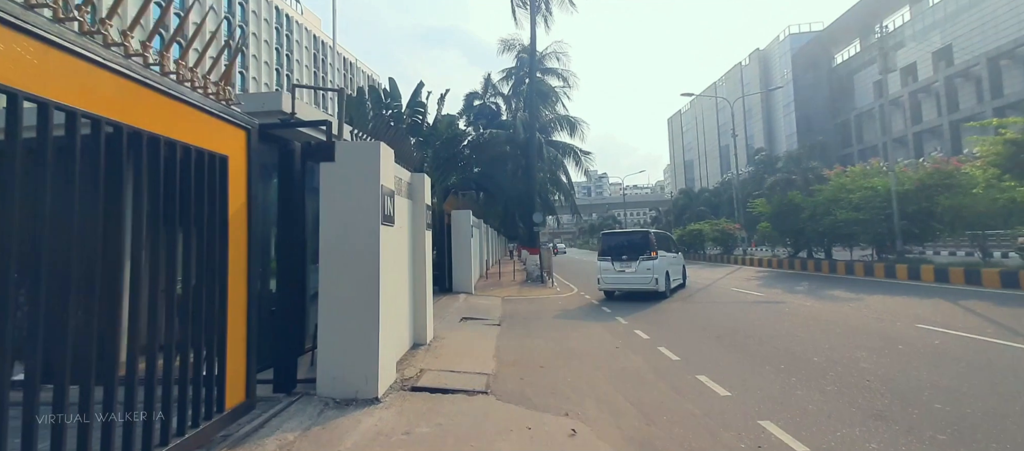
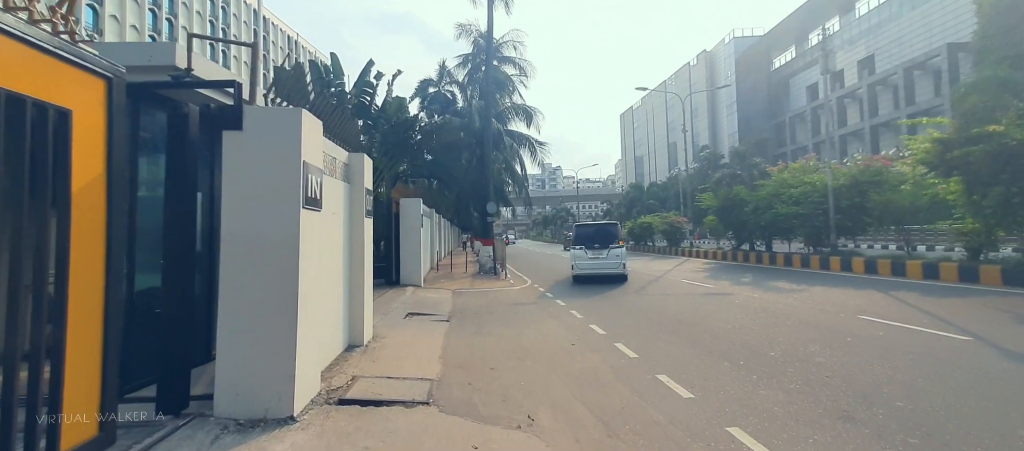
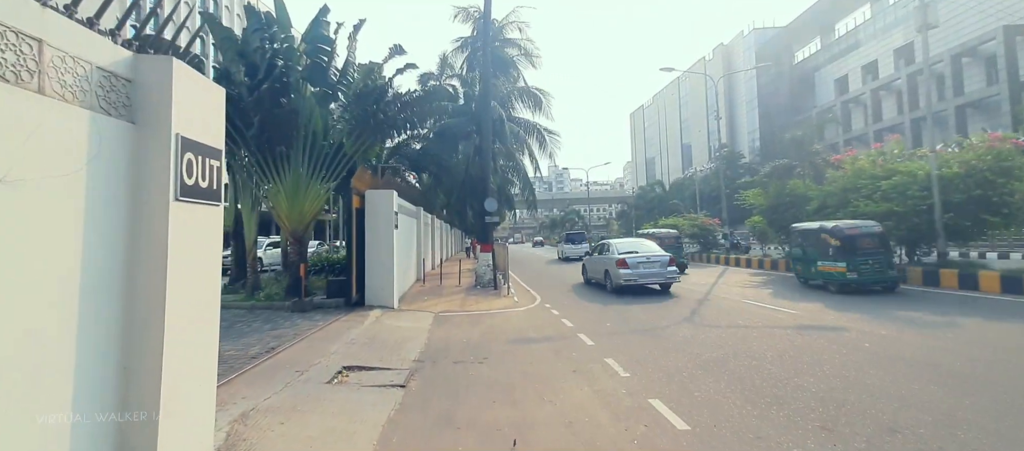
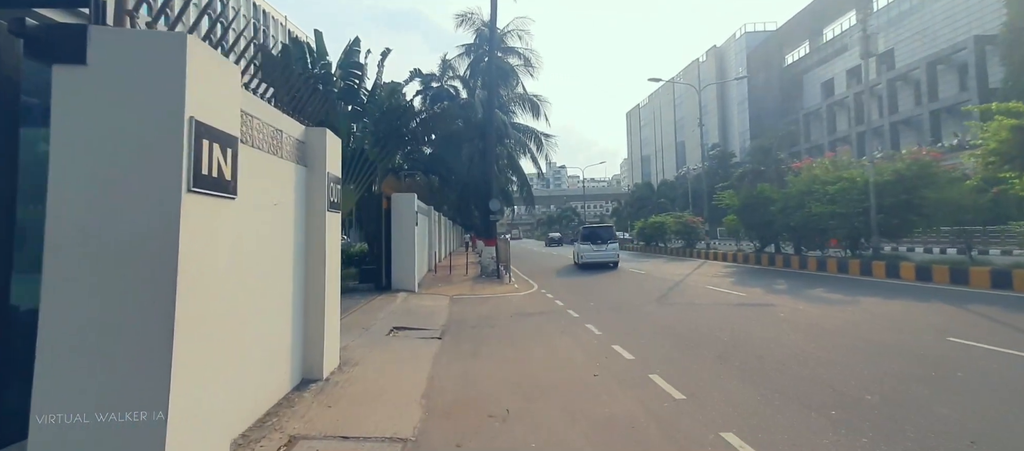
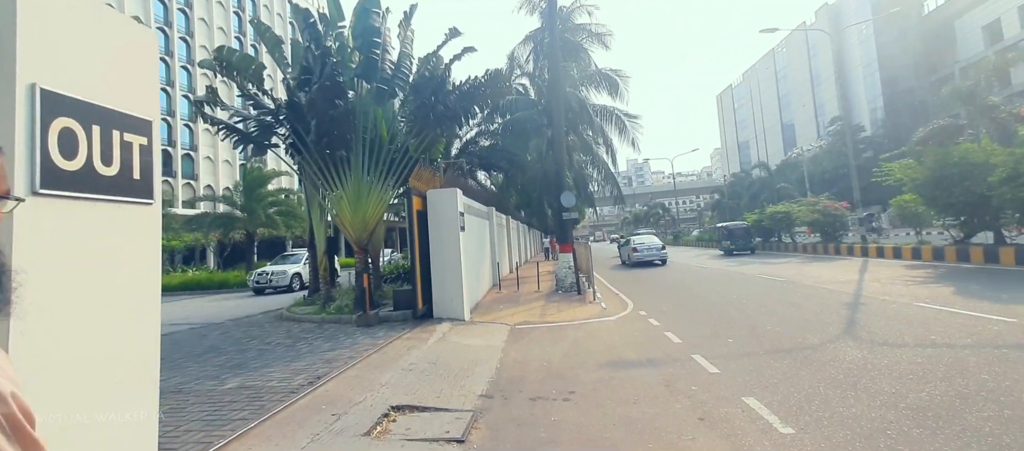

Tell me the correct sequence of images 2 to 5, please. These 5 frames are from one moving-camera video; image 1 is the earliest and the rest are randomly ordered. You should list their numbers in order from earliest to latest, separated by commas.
2, 4, 3, 5
